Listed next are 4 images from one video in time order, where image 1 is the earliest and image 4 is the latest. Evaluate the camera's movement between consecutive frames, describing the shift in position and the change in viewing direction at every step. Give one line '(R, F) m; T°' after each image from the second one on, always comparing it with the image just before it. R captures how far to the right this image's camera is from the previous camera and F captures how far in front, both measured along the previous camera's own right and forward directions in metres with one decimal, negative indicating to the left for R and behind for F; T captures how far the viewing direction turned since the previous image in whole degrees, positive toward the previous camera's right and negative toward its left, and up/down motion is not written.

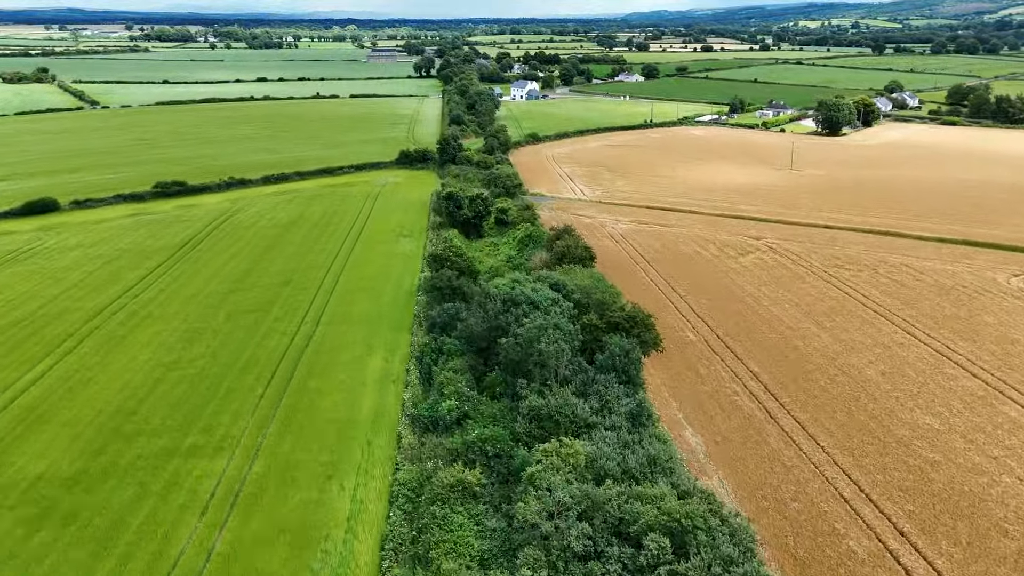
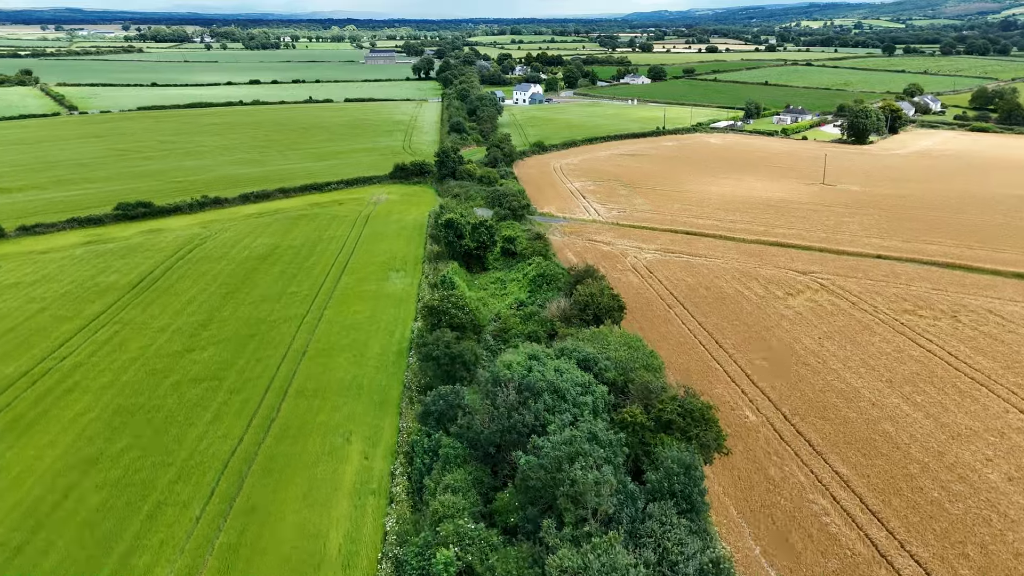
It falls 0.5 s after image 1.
(-0.3, +2.5) m; 0°
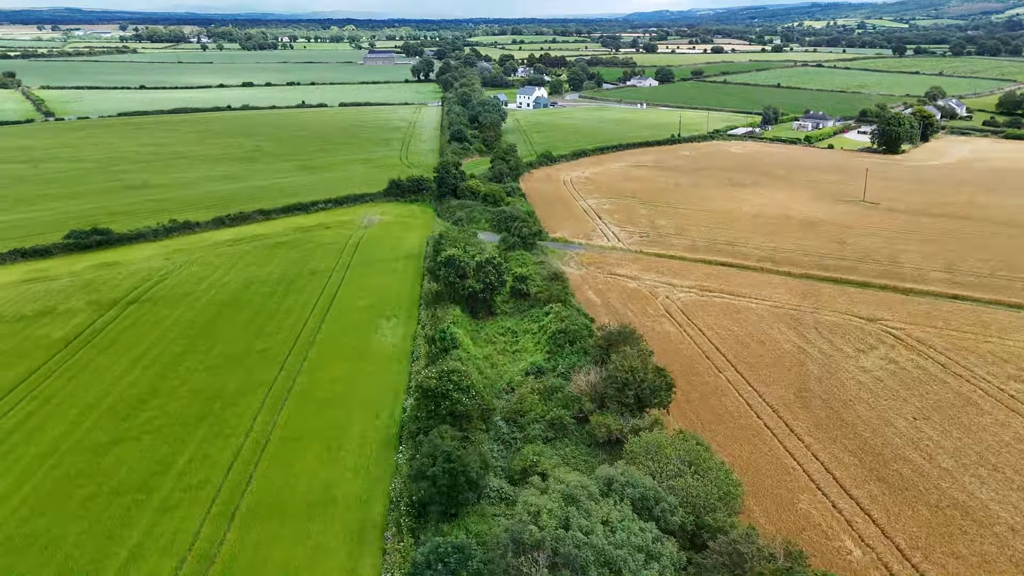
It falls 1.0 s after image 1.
(-0.3, +2.5) m; 0°
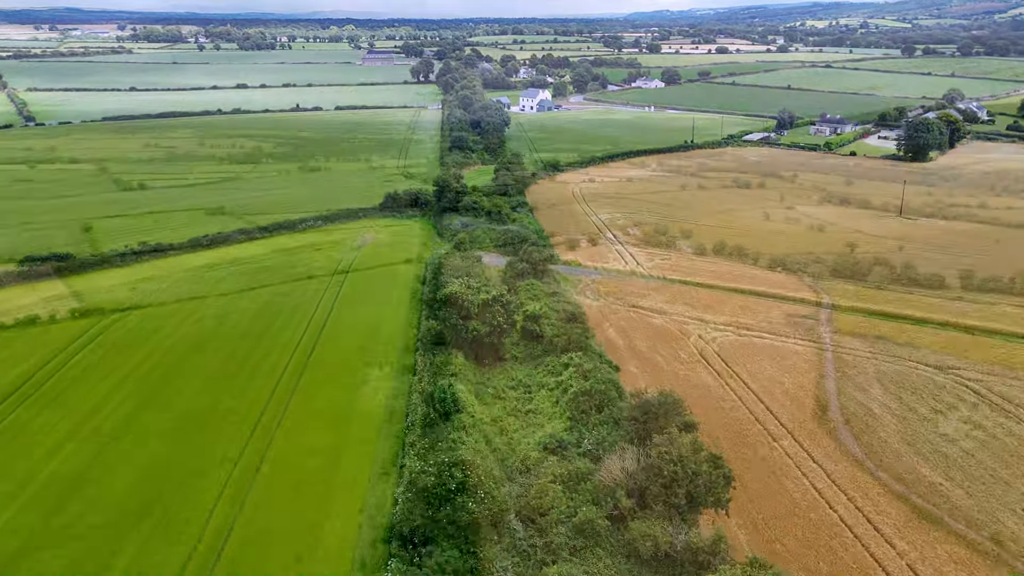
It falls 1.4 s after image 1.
(-0.3, +1.9) m; 0°
